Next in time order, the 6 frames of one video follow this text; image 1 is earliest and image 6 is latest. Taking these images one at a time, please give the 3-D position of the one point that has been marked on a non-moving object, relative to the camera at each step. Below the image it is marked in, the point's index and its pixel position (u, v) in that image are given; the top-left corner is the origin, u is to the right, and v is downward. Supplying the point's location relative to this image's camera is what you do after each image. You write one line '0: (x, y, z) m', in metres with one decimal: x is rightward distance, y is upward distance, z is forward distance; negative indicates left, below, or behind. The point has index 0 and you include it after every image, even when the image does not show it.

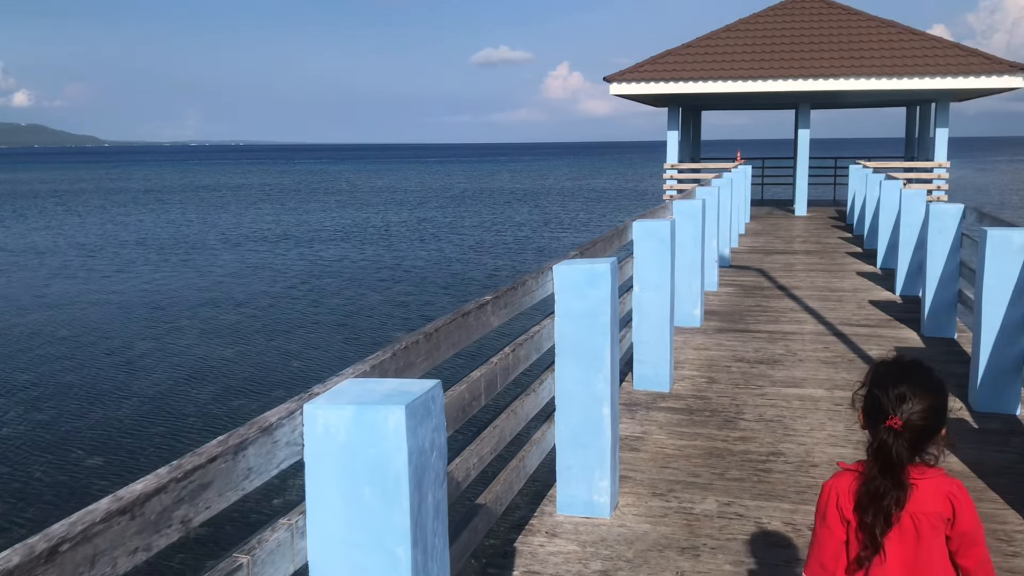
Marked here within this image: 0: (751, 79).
0: (+4.4, +3.8, +17.5) m
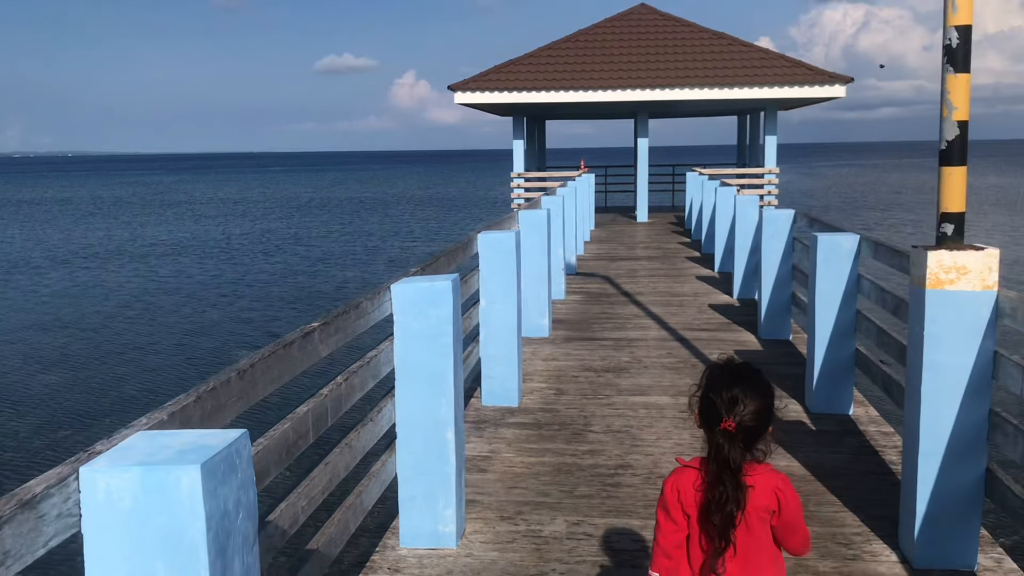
0: (+1.5, +3.7, +17.8) m
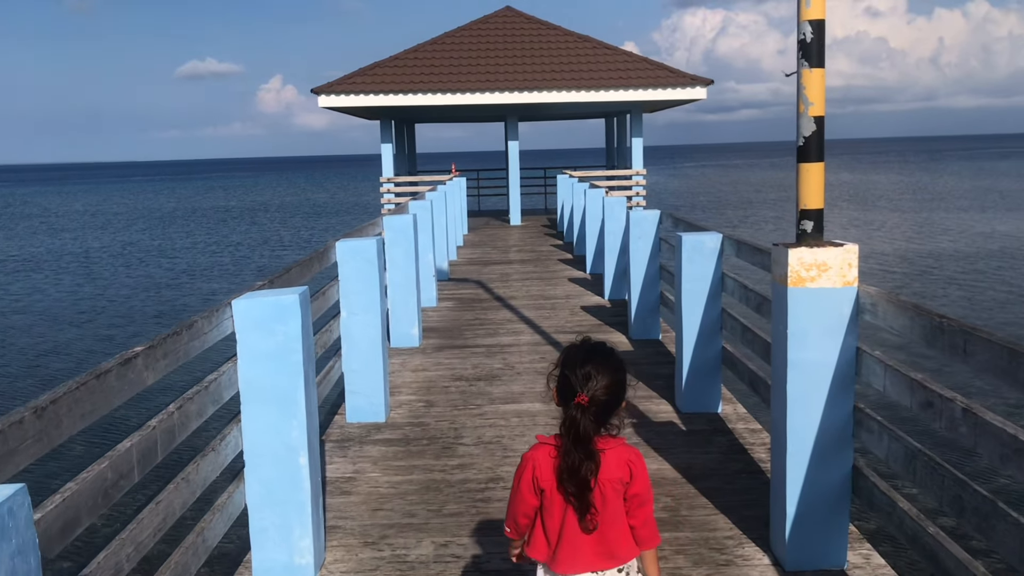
0: (-1.0, +3.6, +17.7) m
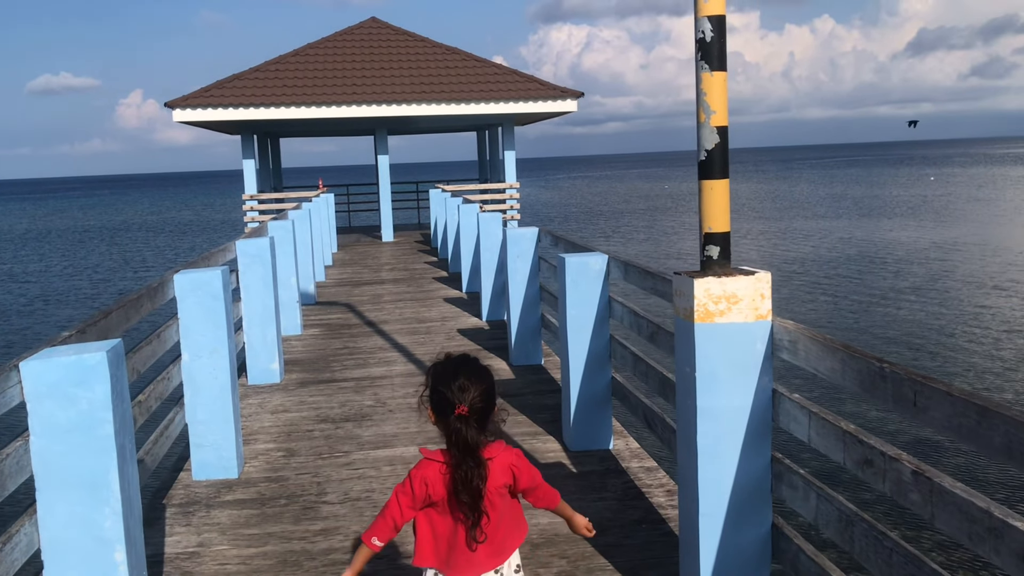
0: (-3.3, +3.2, +16.8) m
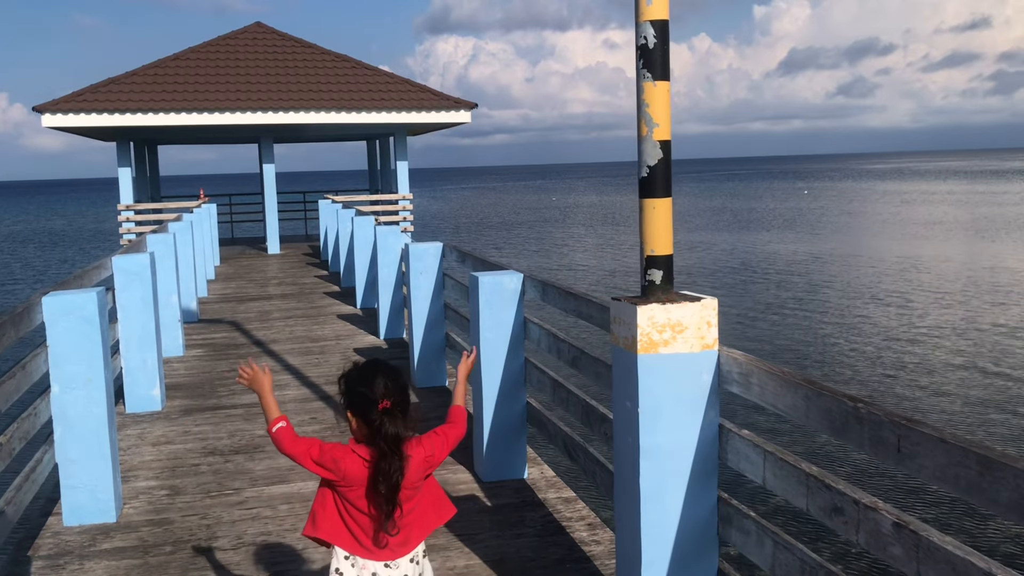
0: (-5.1, +3.0, +16.1) m
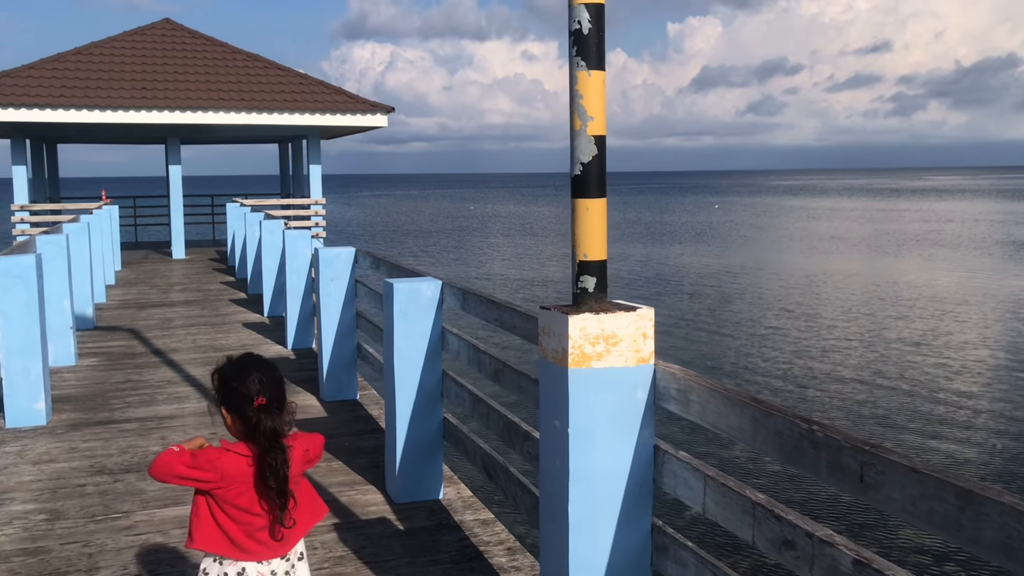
0: (-6.4, +2.9, +15.3) m
